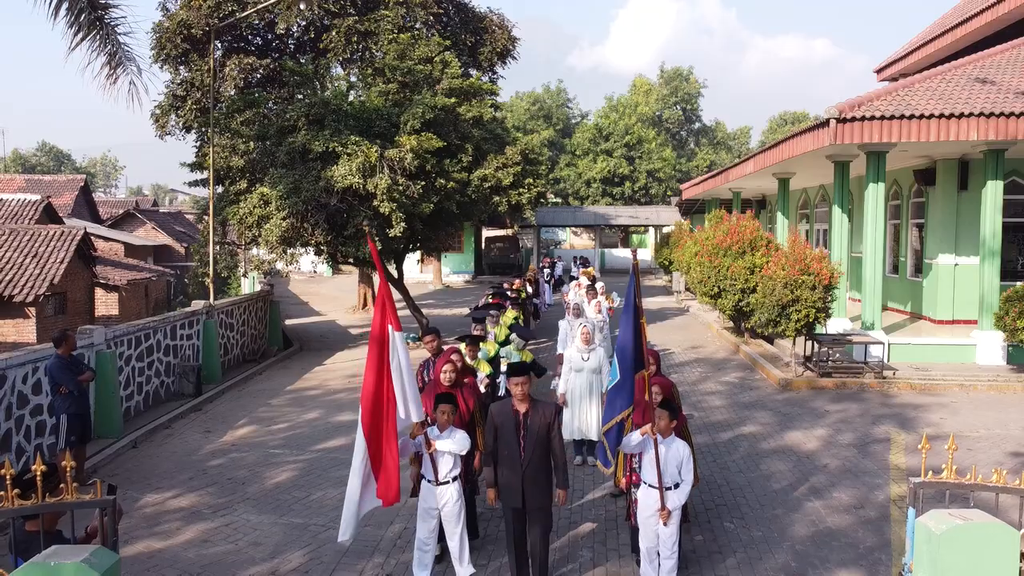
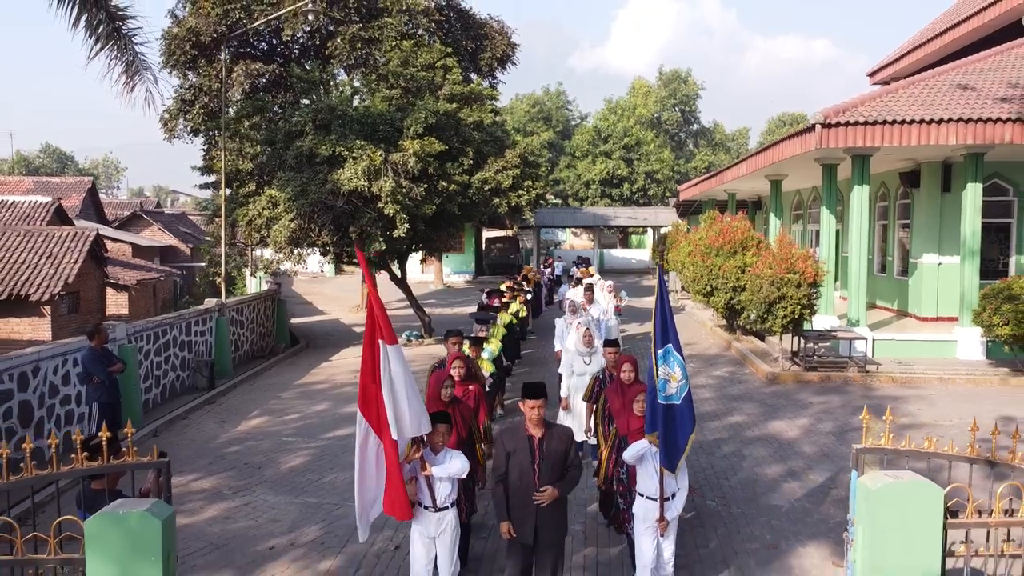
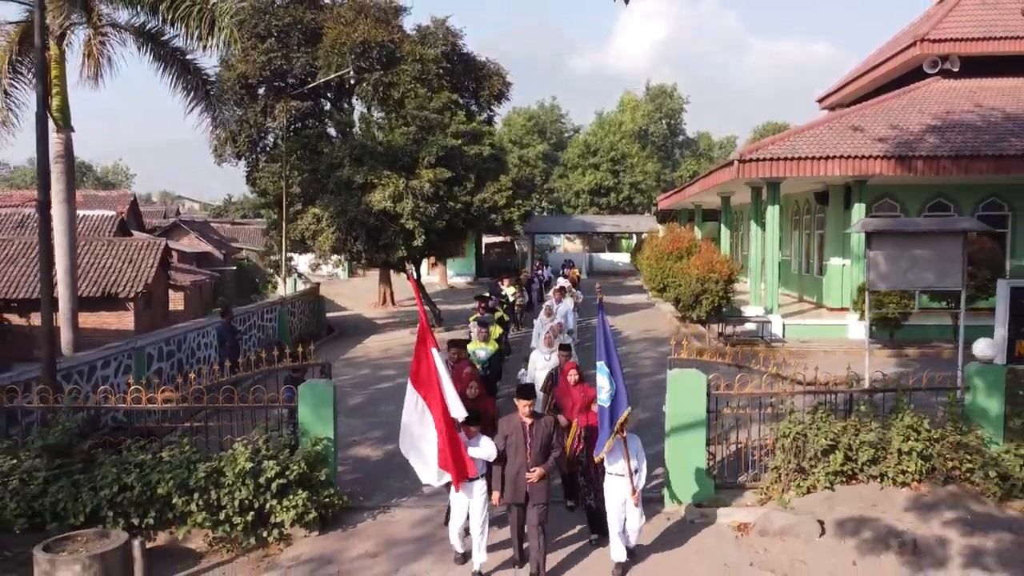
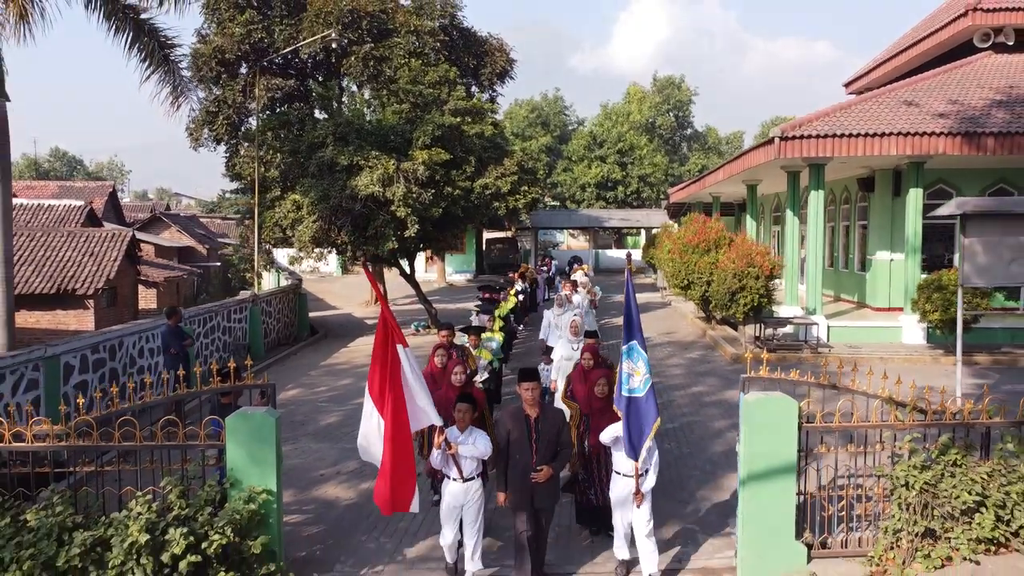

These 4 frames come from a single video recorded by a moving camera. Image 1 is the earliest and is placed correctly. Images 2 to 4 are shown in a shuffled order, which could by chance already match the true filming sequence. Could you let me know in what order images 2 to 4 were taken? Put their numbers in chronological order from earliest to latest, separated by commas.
2, 4, 3
